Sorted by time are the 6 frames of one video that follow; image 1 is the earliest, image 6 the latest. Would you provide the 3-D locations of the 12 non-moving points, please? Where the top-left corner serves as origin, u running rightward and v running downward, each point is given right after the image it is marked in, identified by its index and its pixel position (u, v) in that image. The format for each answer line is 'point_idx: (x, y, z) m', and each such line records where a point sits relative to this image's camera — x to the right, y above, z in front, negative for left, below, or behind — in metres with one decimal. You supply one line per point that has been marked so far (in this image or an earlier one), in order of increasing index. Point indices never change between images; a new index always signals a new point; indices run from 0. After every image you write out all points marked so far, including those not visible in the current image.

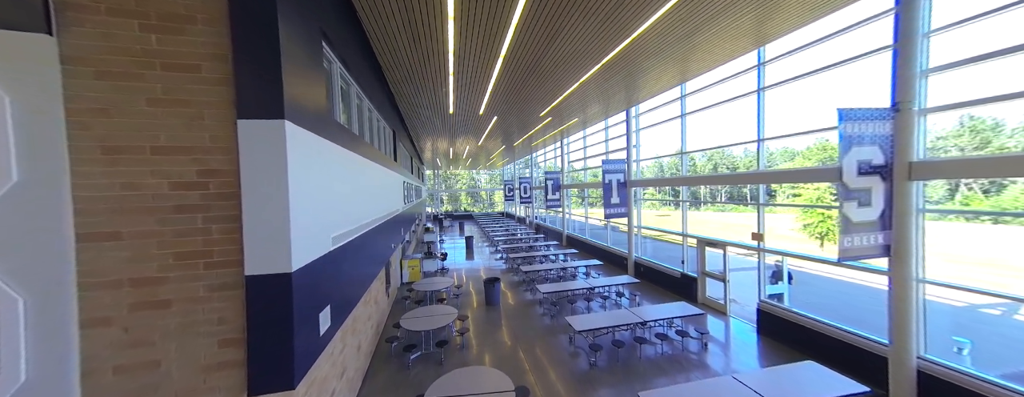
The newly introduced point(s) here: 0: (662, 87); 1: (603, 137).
0: (+4.6, +3.5, +8.2) m
1: (+4.6, +3.1, +13.3) m
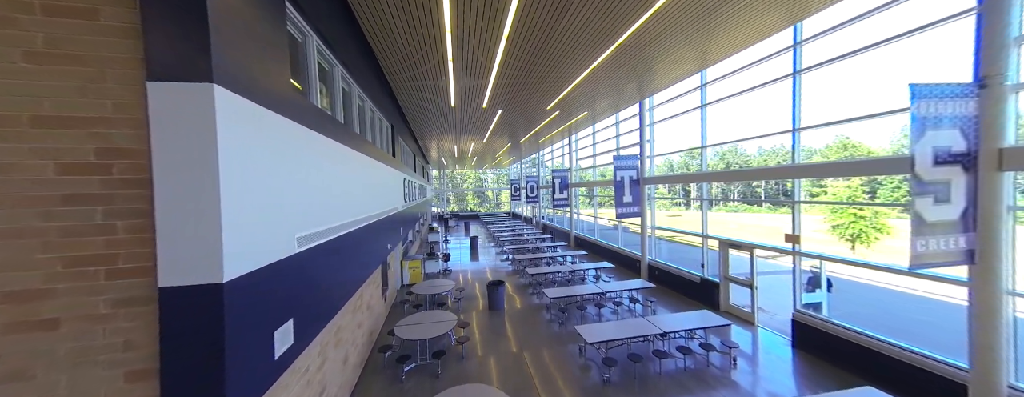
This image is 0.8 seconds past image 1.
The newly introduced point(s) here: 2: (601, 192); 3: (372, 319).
0: (+4.7, +3.5, +7.7) m
1: (+4.9, +3.1, +12.8) m
2: (+4.8, +0.3, +14.3) m
3: (-2.6, -2.3, +5.1) m
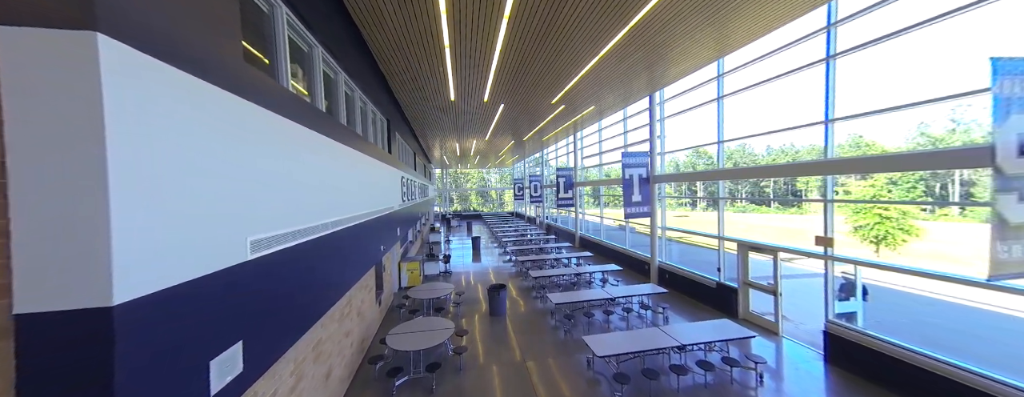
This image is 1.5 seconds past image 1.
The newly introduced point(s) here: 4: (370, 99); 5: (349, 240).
0: (+4.8, +3.6, +7.2) m
1: (+5.0, +3.1, +12.3) m
2: (+4.9, +0.4, +13.8) m
3: (-2.6, -2.3, +4.7) m
4: (-3.5, +2.5, +6.6) m
5: (-2.5, -0.6, +4.1) m
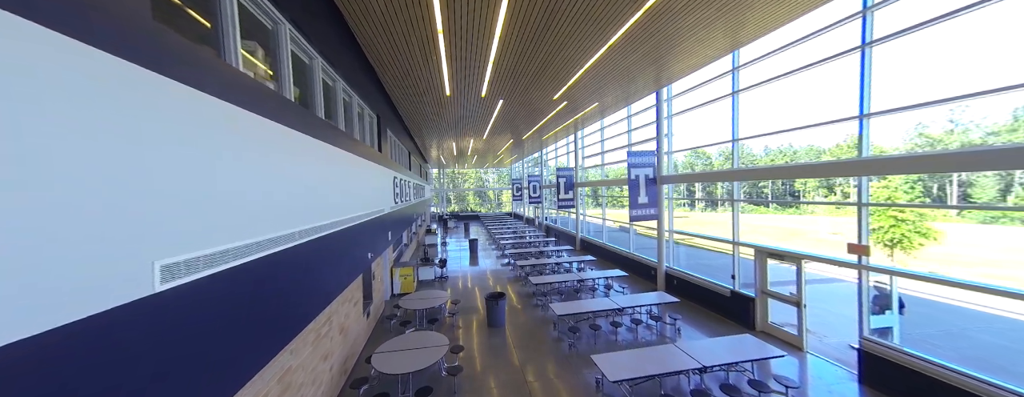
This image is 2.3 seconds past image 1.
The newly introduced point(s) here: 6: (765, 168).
0: (+4.8, +3.5, +6.8) m
1: (+4.9, +3.1, +11.9) m
2: (+4.9, +0.3, +13.4) m
3: (-2.6, -2.3, +4.3) m
4: (-3.5, +2.4, +6.1) m
5: (-2.5, -0.7, +3.6) m
6: (+6.3, +0.7, +6.5) m
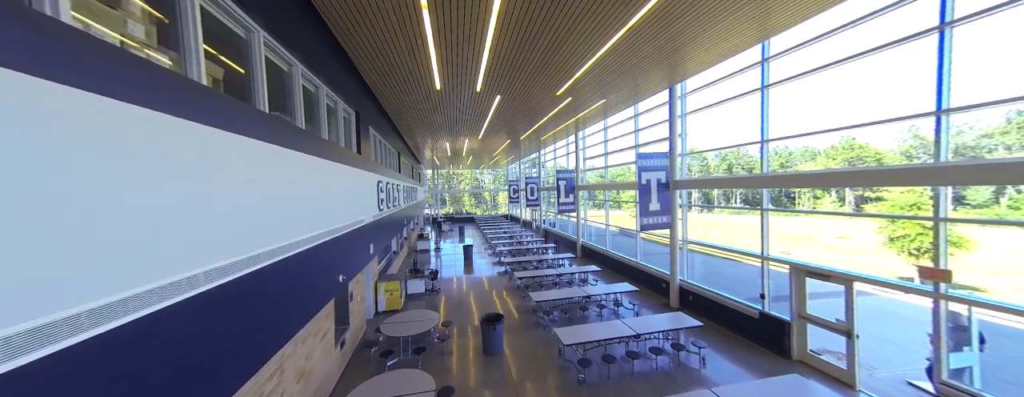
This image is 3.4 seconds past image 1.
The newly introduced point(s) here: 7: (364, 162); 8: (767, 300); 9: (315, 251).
0: (+4.8, +3.3, +6.1) m
1: (+4.8, +2.9, +11.3) m
2: (+4.7, +0.1, +12.8) m
3: (-2.6, -2.5, +3.5) m
4: (-3.5, +2.3, +5.3) m
5: (-2.5, -0.8, +2.8) m
6: (+6.2, +0.6, +5.9) m
7: (-3.6, +0.9, +6.6) m
8: (+6.1, -2.3, +6.6) m
9: (-2.6, -0.8, +3.2) m
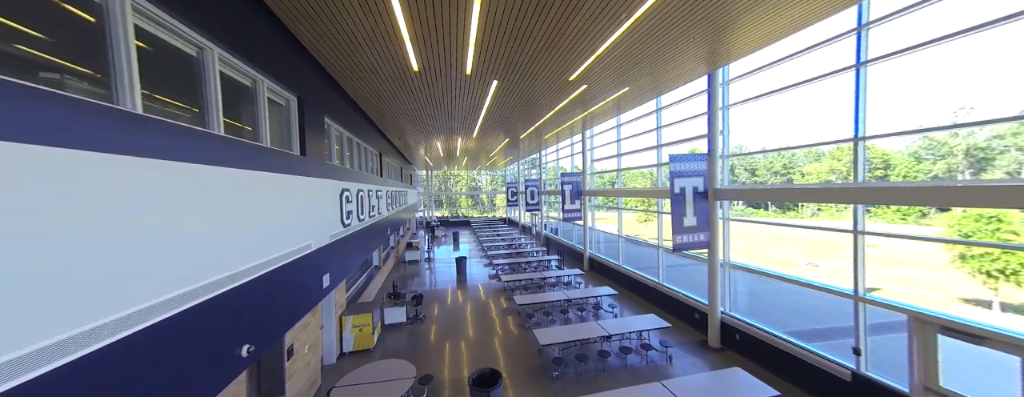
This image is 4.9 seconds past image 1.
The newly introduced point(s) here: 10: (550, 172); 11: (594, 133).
0: (+4.8, +3.1, +4.8) m
1: (+4.8, +2.7, +9.9) m
2: (+4.7, -0.1, +11.4) m
3: (-2.6, -2.7, +2.0) m
4: (-3.5, +2.0, +3.9) m
5: (-2.4, -1.1, +1.4) m
6: (+6.3, +0.3, +4.6) m
7: (-3.6, +0.7, +5.2) m
8: (+6.1, -2.6, +5.2) m
9: (-2.6, -1.0, +1.8) m
10: (+2.7, +1.9, +19.0) m
11: (+3.9, +3.2, +13.0) m
